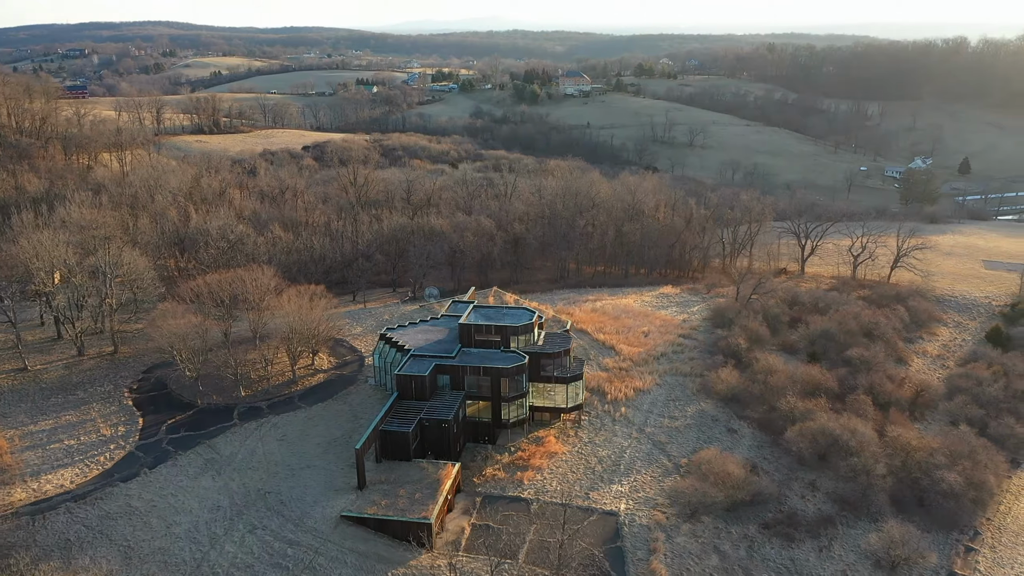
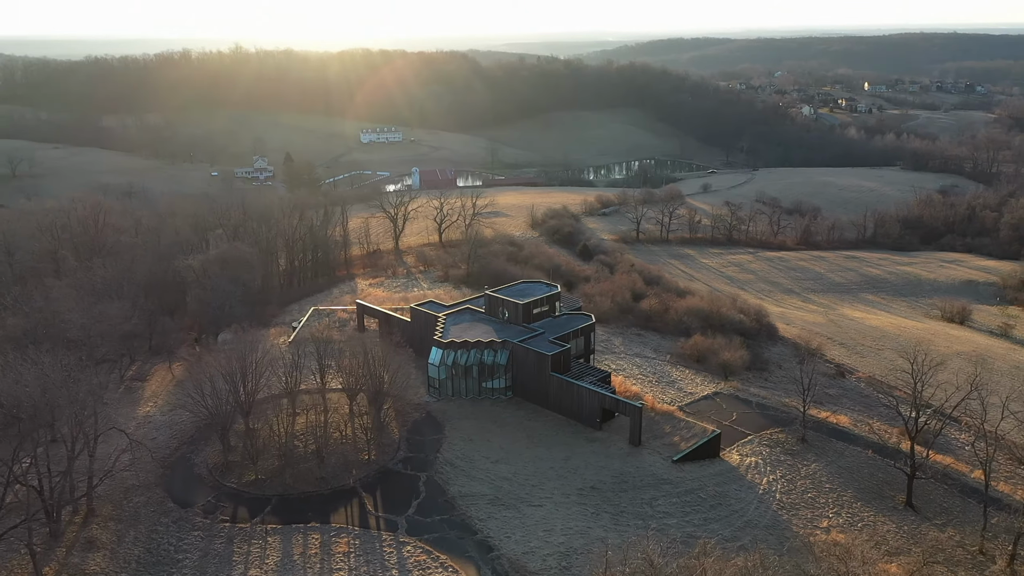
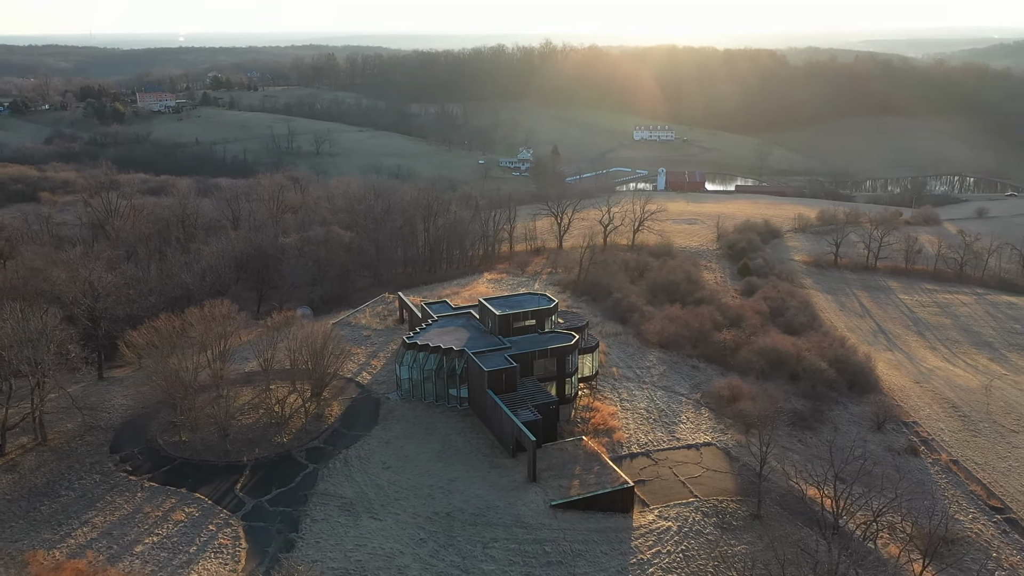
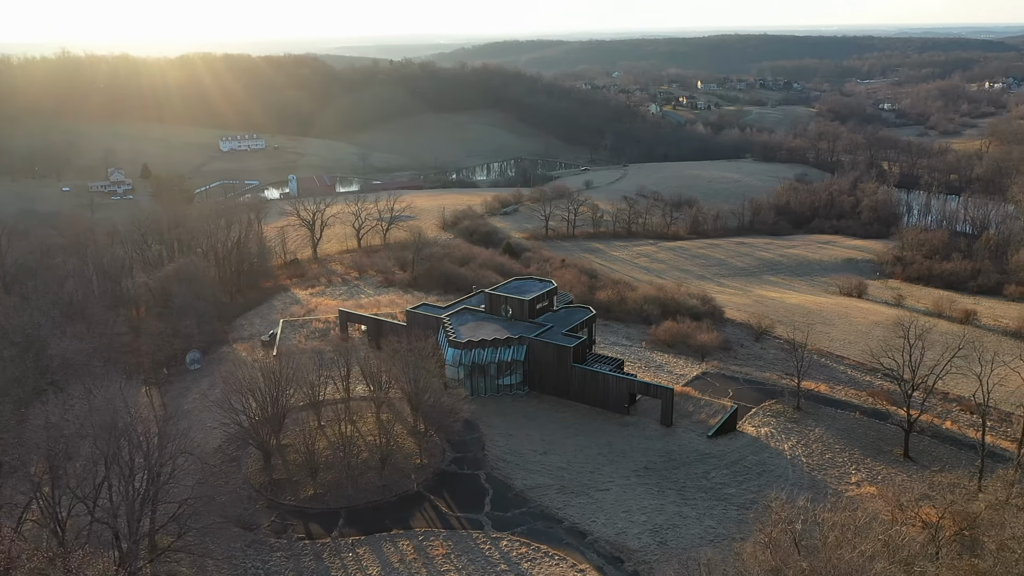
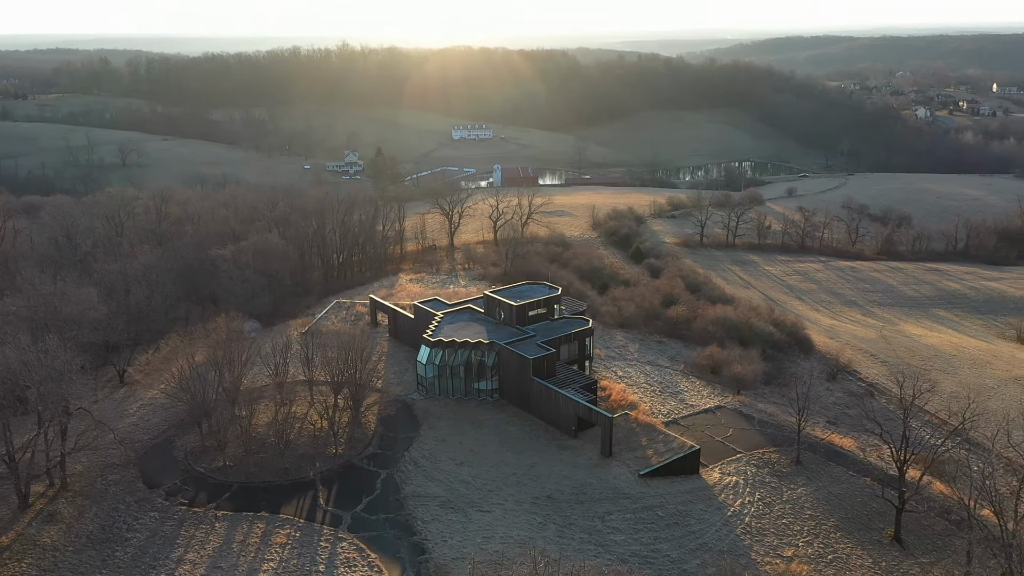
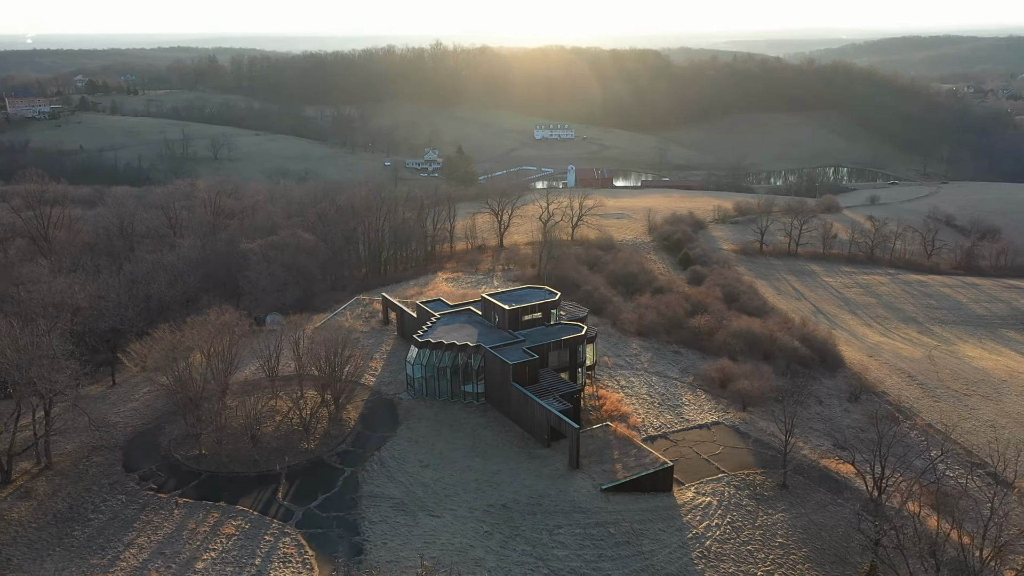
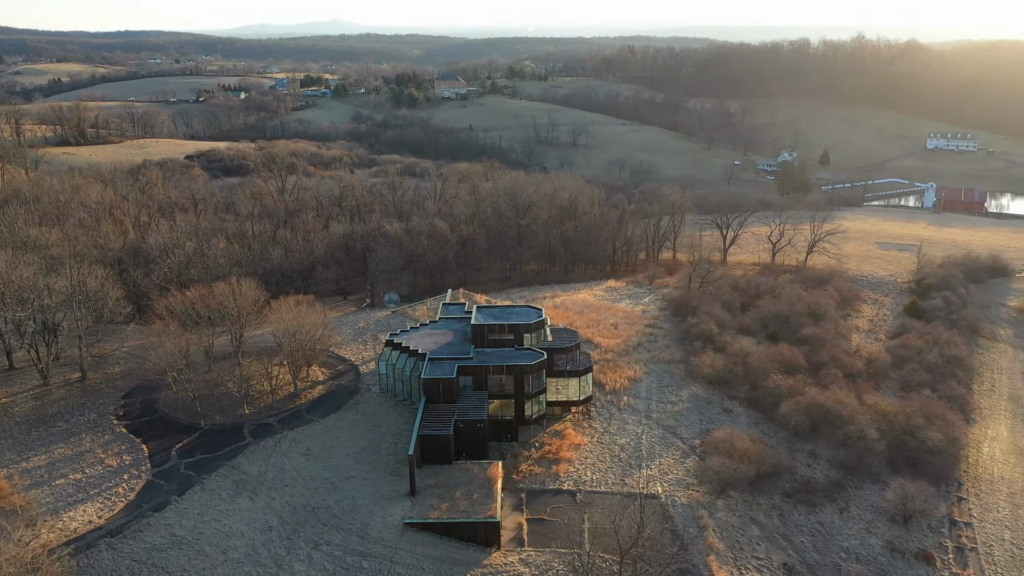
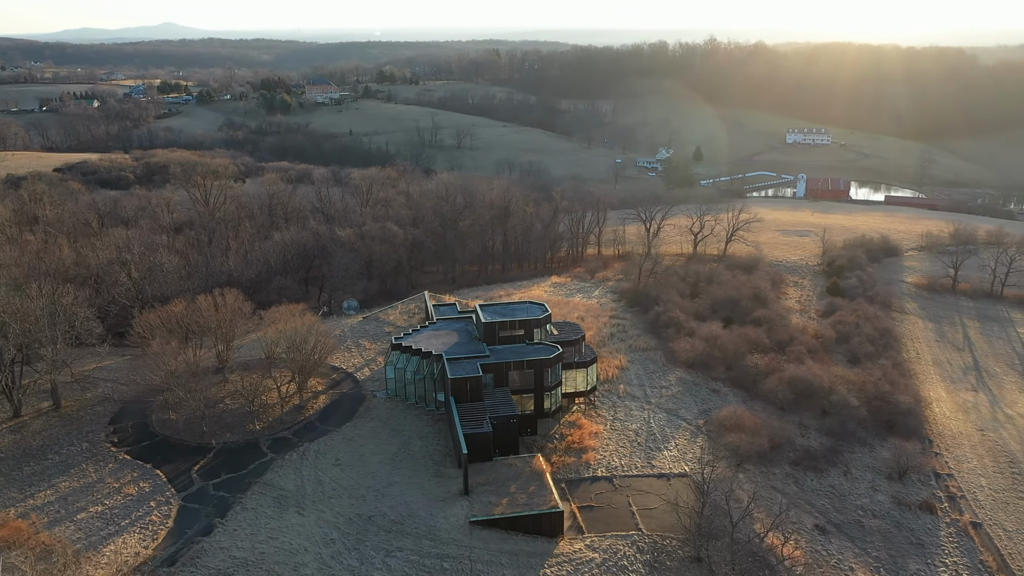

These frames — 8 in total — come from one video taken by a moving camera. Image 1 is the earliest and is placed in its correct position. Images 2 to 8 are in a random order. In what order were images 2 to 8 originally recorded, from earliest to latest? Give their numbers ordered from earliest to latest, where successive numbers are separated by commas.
7, 8, 3, 6, 5, 2, 4
